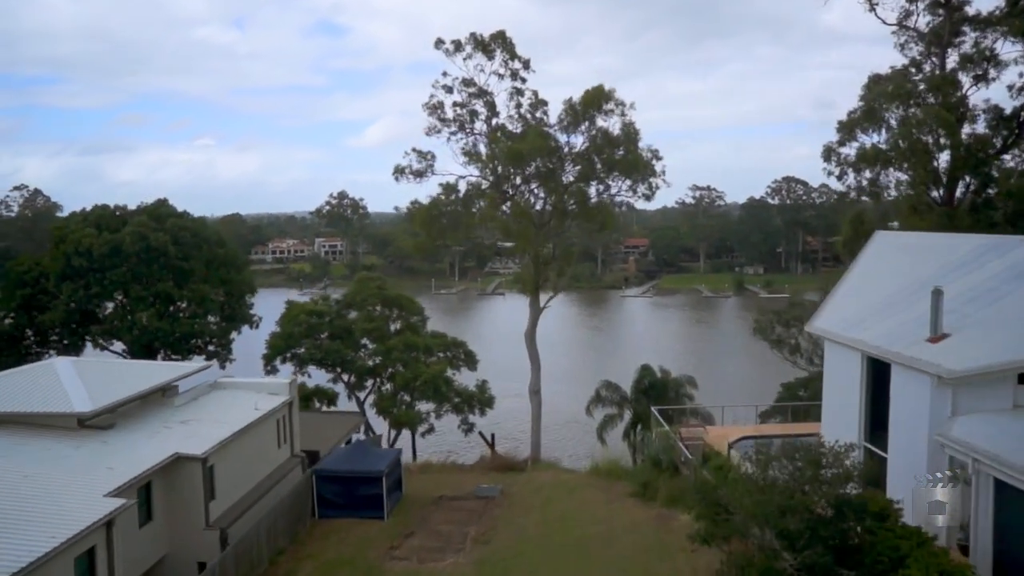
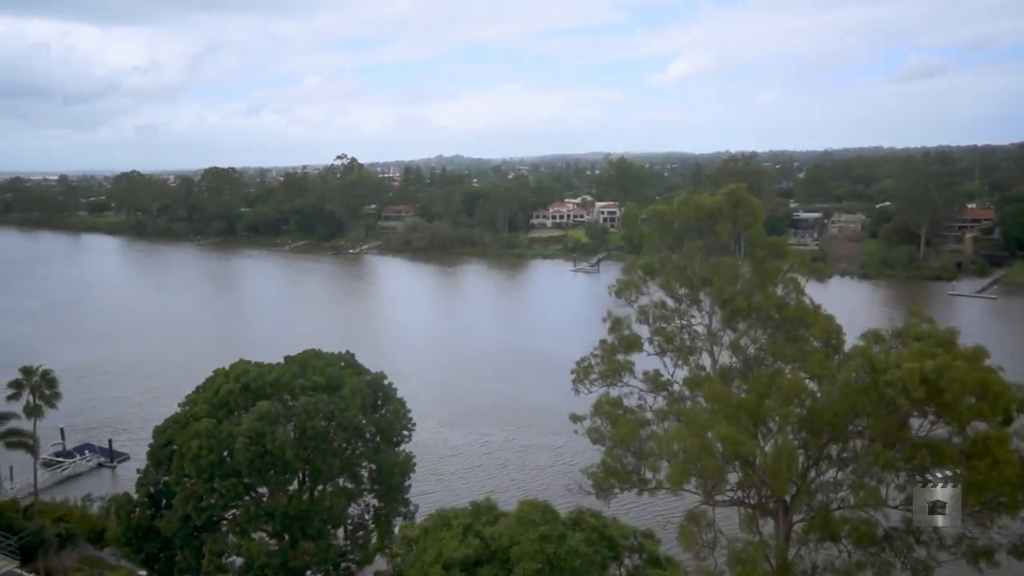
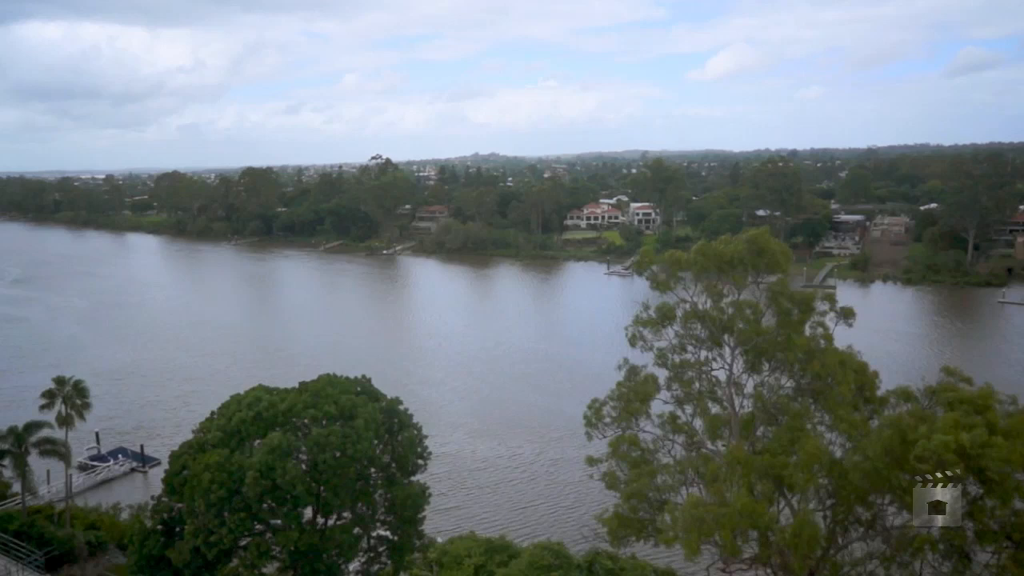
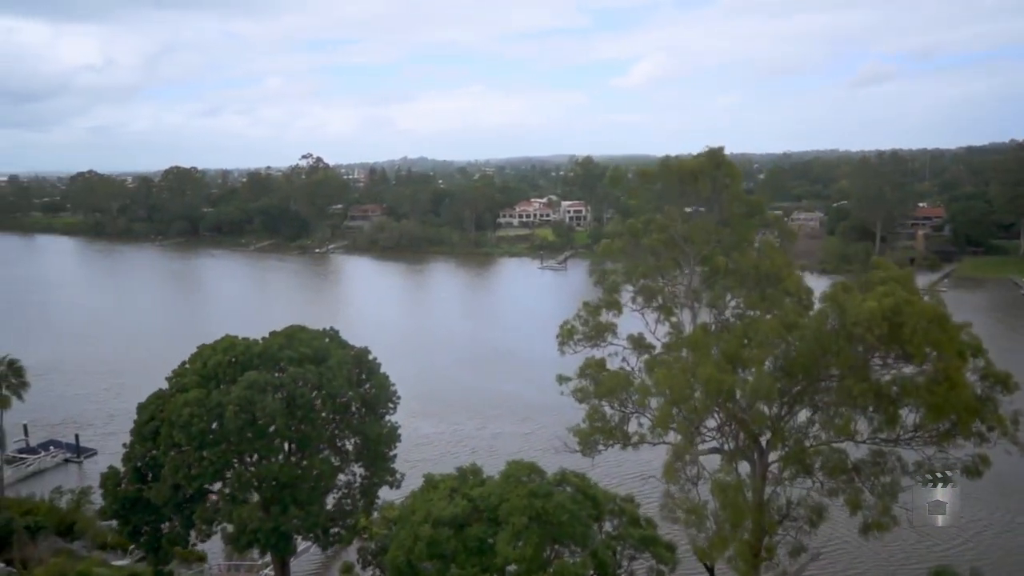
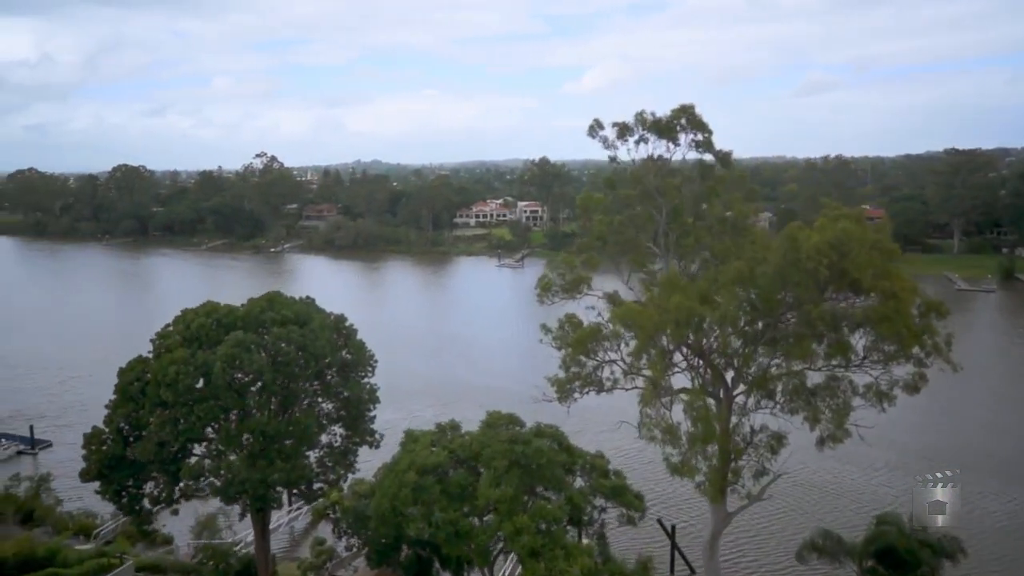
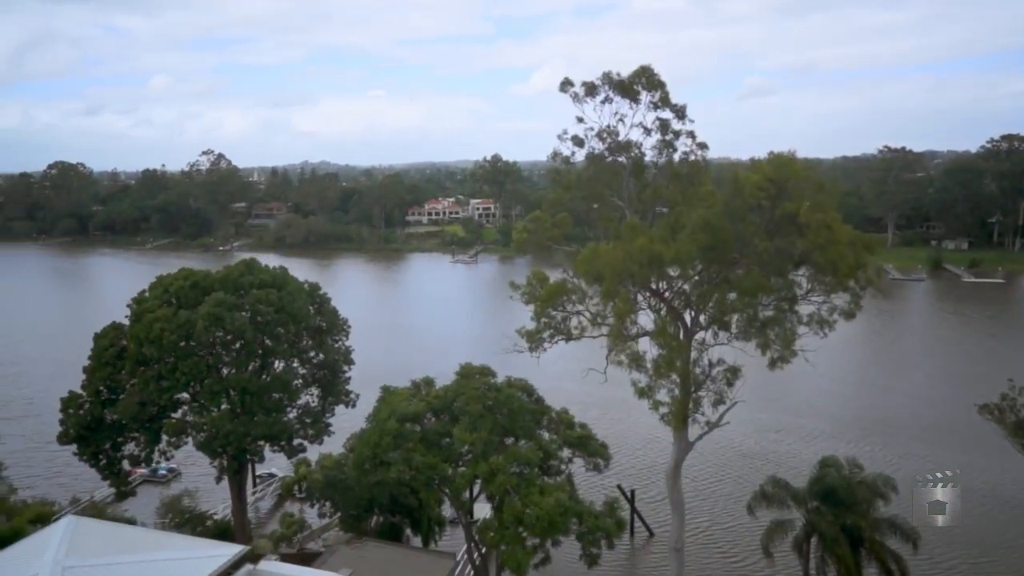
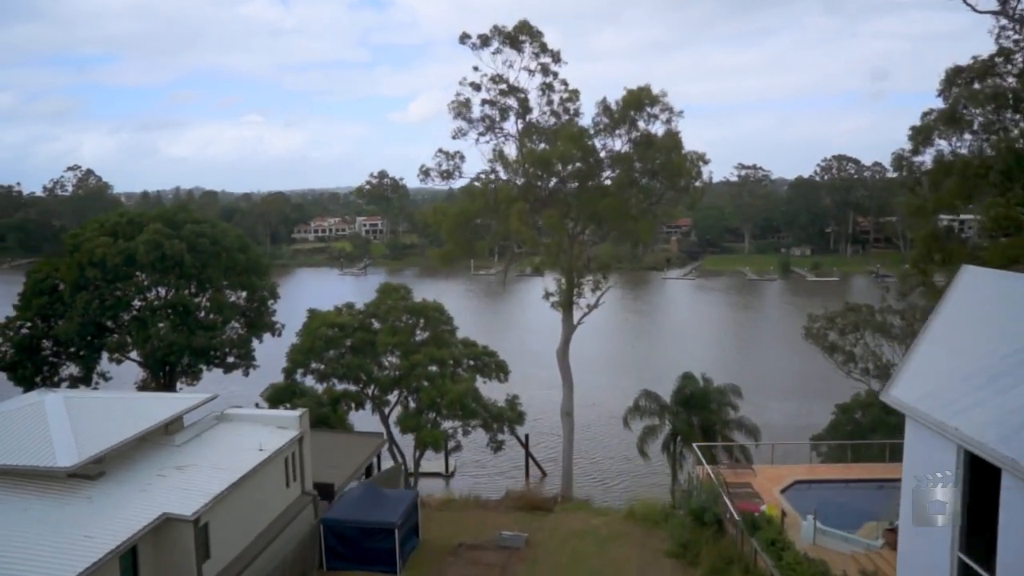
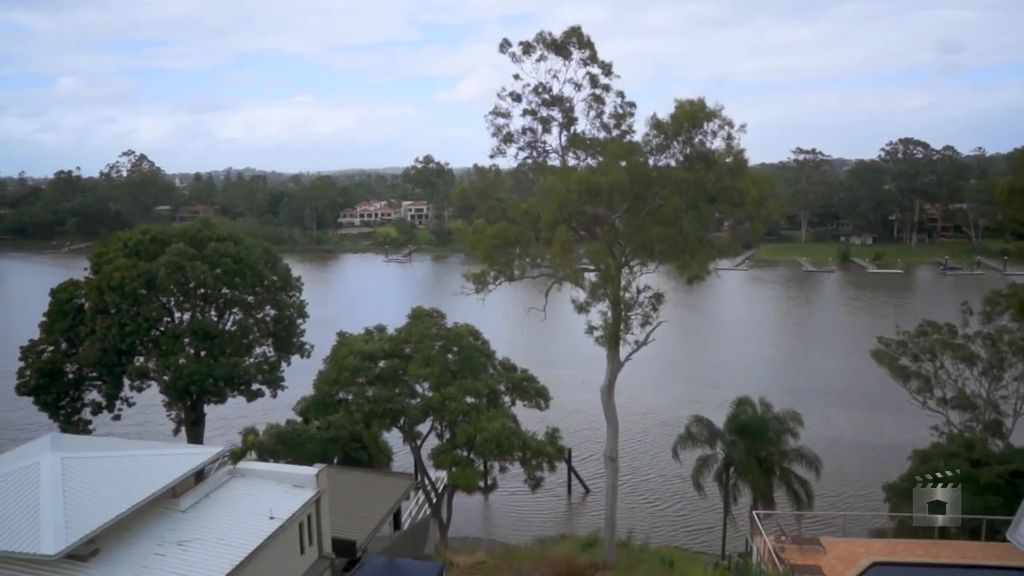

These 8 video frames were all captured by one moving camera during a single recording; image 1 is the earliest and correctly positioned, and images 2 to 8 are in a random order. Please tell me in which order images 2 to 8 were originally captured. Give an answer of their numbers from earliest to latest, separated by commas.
7, 8, 6, 5, 4, 2, 3
